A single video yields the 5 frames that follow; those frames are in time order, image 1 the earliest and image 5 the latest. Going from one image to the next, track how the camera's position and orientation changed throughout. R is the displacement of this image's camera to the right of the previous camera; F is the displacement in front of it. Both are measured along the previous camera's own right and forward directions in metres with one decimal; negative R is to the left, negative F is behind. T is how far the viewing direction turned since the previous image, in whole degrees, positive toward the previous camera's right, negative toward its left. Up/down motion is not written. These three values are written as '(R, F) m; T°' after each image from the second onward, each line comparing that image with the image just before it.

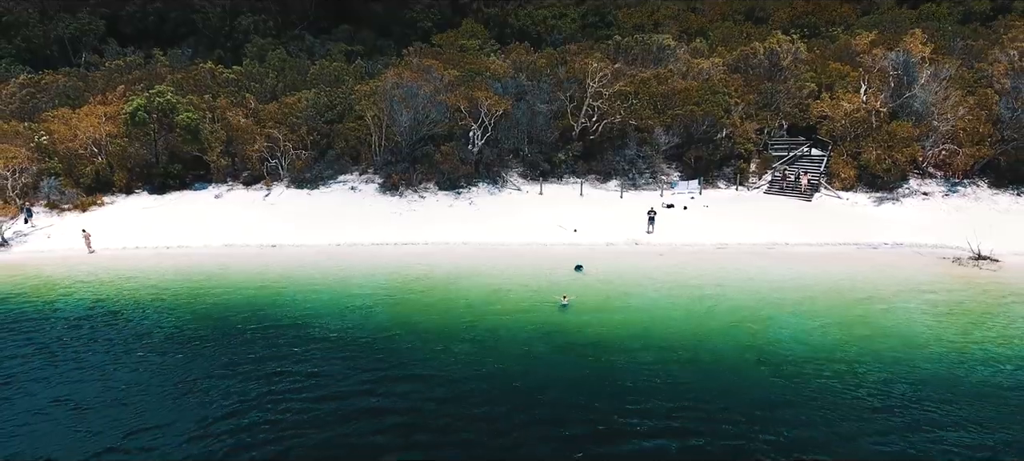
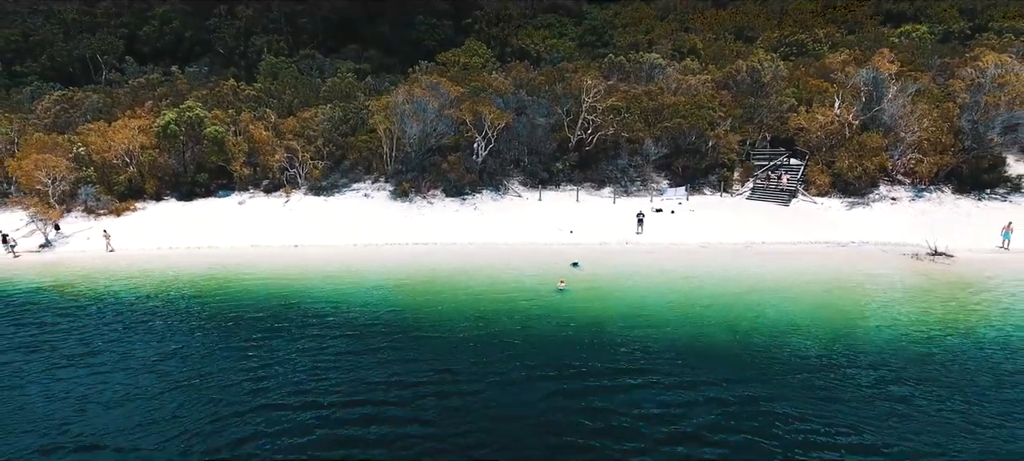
(-0.1, -2.5) m; 0°
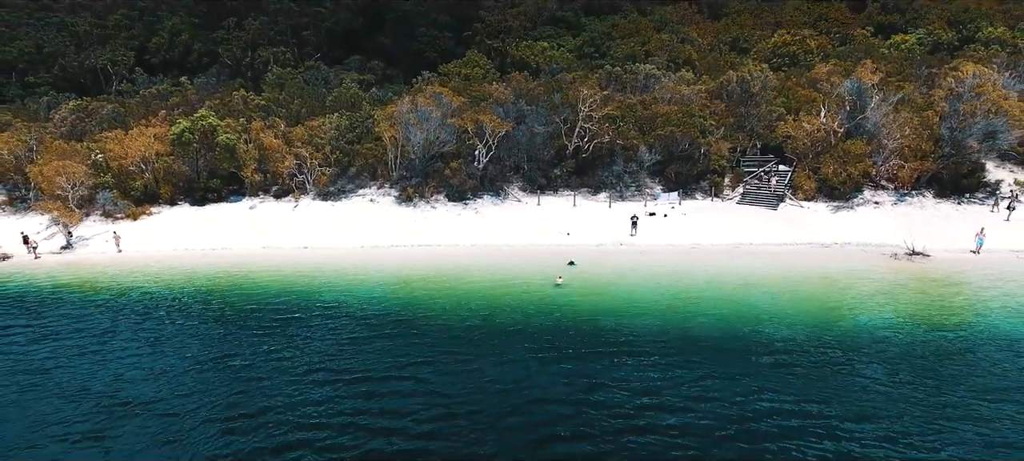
(0.0, -1.4) m; 0°
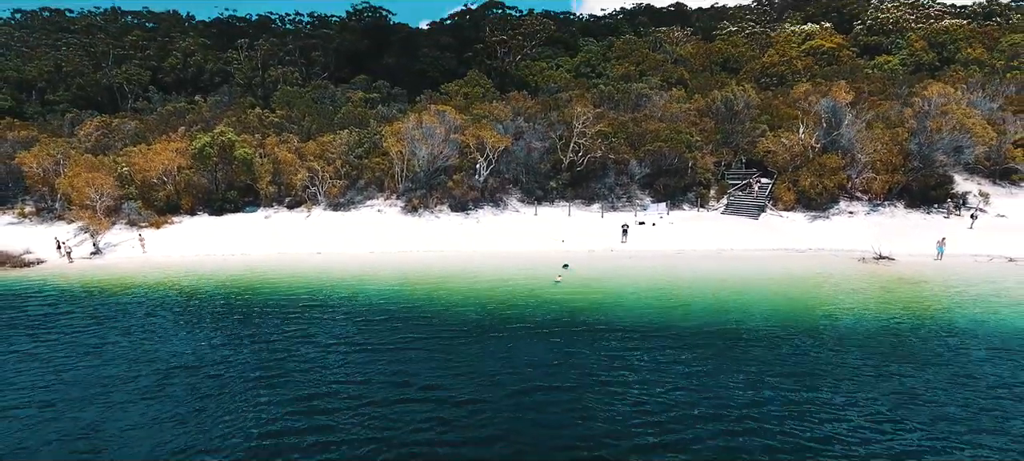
(+0.1, -2.3) m; 0°
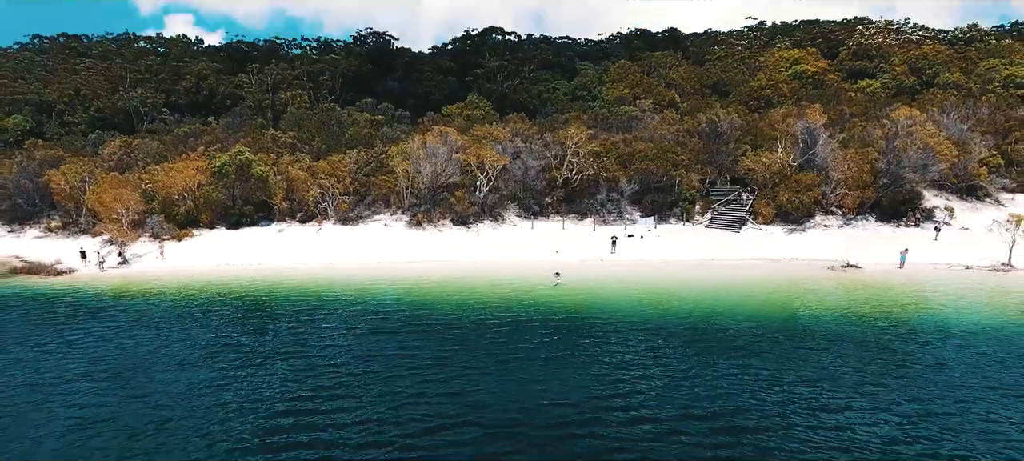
(+0.1, -2.6) m; 0°
